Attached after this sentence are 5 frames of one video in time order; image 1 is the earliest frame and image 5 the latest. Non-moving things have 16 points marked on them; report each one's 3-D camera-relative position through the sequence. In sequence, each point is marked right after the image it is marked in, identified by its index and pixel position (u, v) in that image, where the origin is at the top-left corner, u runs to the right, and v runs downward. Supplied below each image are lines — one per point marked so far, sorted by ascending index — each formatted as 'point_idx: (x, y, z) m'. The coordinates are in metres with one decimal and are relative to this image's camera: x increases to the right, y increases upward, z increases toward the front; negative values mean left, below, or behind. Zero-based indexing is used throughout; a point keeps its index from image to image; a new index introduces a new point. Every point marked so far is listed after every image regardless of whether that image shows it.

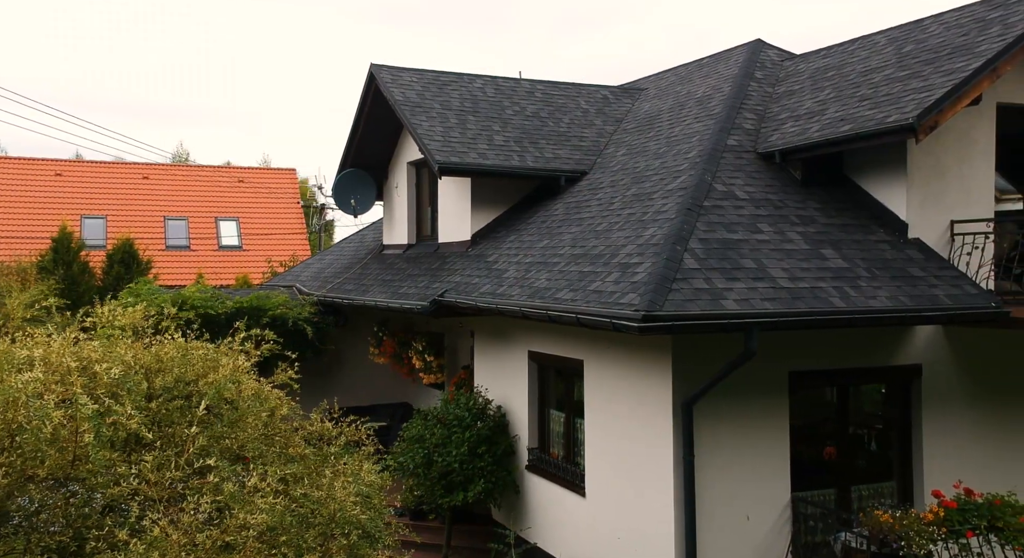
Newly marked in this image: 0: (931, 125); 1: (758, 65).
0: (+3.8, +1.4, +9.4) m
1: (+4.2, +3.6, +17.0) m
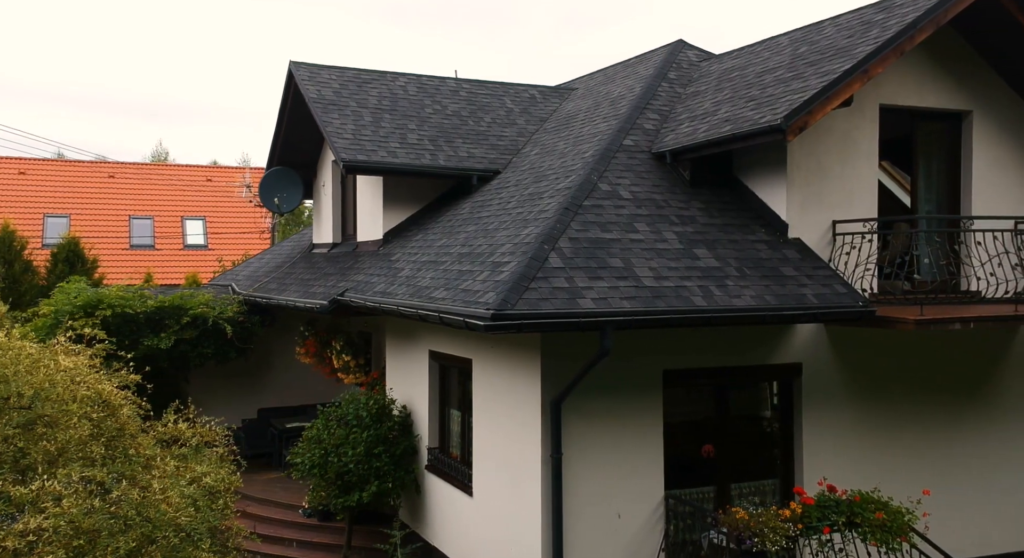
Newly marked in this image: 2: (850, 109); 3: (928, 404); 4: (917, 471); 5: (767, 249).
0: (+2.7, +1.4, +9.5) m
1: (+2.8, +3.6, +17.1) m
2: (+3.6, +1.8, +10.7) m
3: (+4.5, -1.4, +11.0) m
4: (+4.3, -2.1, +10.9) m
5: (+2.5, +0.3, +9.9) m
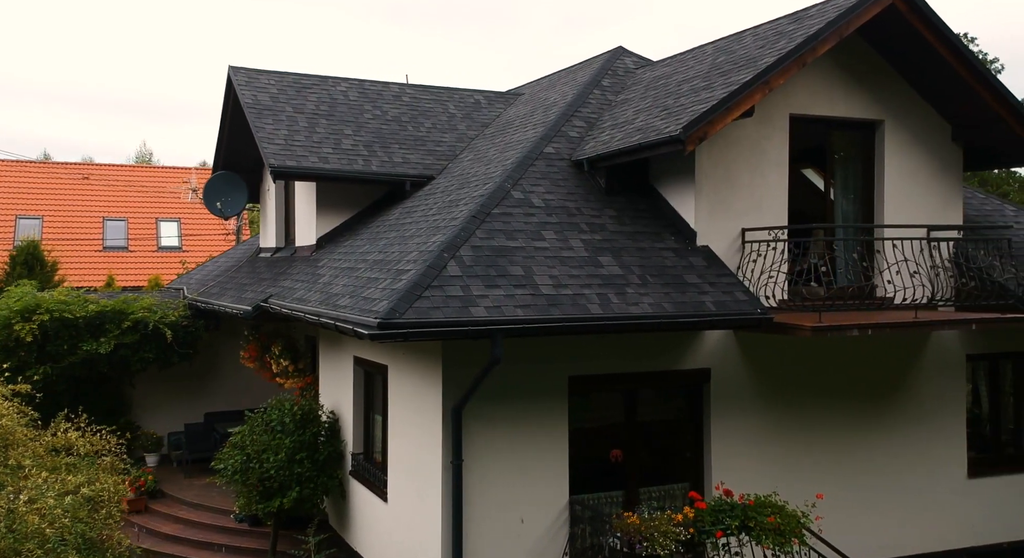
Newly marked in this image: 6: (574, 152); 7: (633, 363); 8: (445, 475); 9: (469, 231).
0: (+1.8, +1.4, +9.6) m
1: (+1.7, +3.5, +17.2) m
2: (+2.7, +1.7, +10.9) m
3: (+3.6, -1.4, +11.2) m
4: (+3.3, -2.1, +11.1) m
5: (+1.6, +0.2, +10.0) m
6: (+0.7, +1.5, +12.1) m
7: (+1.2, -0.8, +9.9) m
8: (-0.6, -1.8, +9.0) m
9: (-0.4, +0.4, +9.4) m
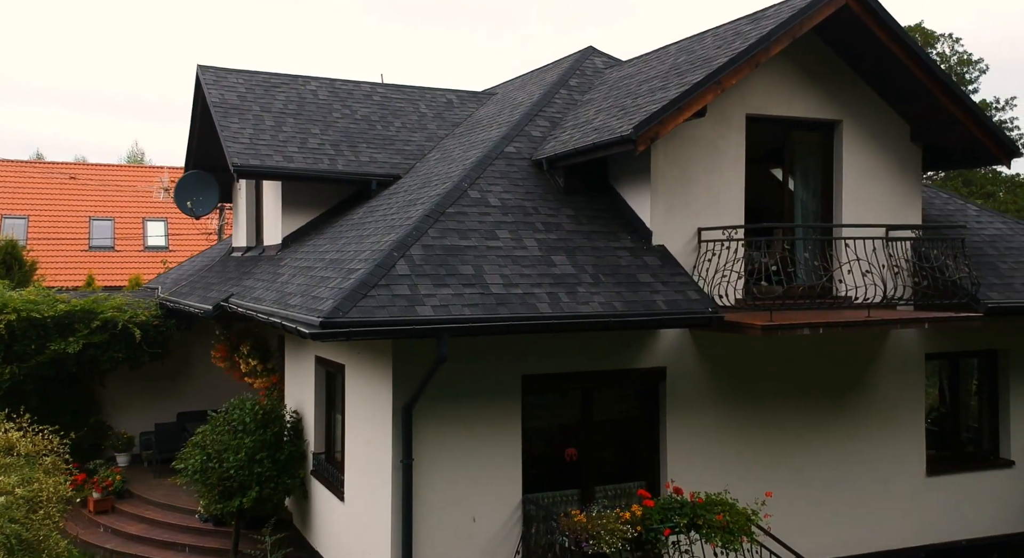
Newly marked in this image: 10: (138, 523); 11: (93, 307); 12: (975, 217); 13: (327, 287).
0: (+1.4, +1.4, +9.7) m
1: (+1.1, +3.5, +17.3) m
2: (+2.2, +1.7, +10.9) m
3: (+3.1, -1.4, +11.2) m
4: (+2.9, -2.1, +11.1) m
5: (+1.2, +0.2, +10.1) m
6: (+0.3, +1.5, +12.1) m
7: (+0.8, -0.8, +10.0) m
8: (-1.0, -1.7, +9.0) m
9: (-0.8, +0.5, +9.4) m
10: (-5.6, -3.6, +15.0) m
11: (-7.3, -0.5, +17.3) m
12: (+6.5, +0.9, +14.2) m
13: (-1.6, -0.1, +8.8) m
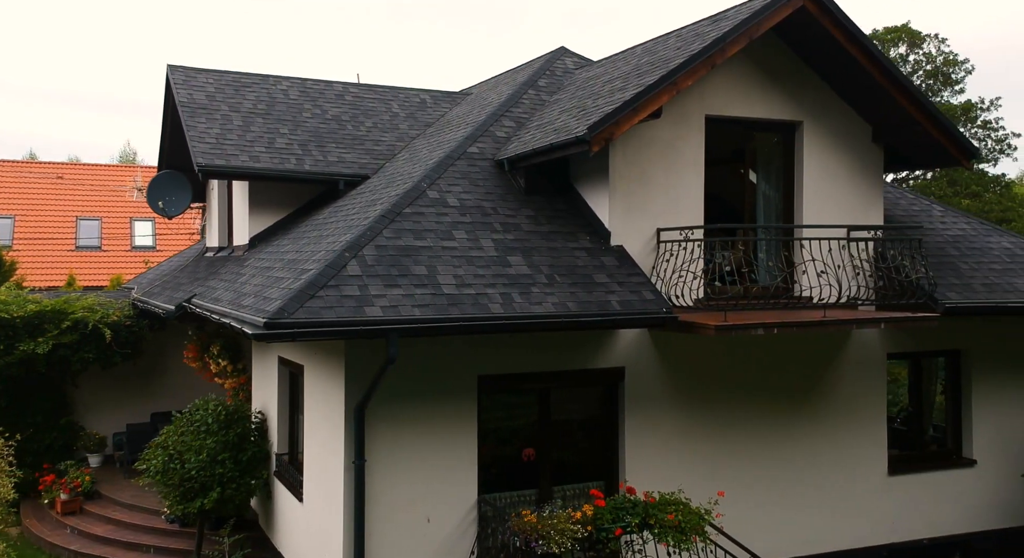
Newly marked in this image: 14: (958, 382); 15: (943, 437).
0: (+0.9, +1.4, +9.7) m
1: (+0.6, +3.5, +17.3) m
2: (+1.8, +1.7, +11.0) m
3: (+2.7, -1.4, +11.3) m
4: (+2.4, -2.1, +11.1) m
5: (+0.7, +0.2, +10.1) m
6: (-0.2, +1.5, +12.1) m
7: (+0.3, -0.8, +10.0) m
8: (-1.4, -1.8, +9.0) m
9: (-1.3, +0.4, +9.4) m
10: (-6.0, -3.6, +14.9) m
11: (-7.8, -0.5, +17.2) m
12: (+6.1, +0.9, +14.3) m
13: (-2.0, -0.1, +8.8) m
14: (+5.7, -1.3, +12.8) m
15: (+5.5, -2.0, +12.8) m
